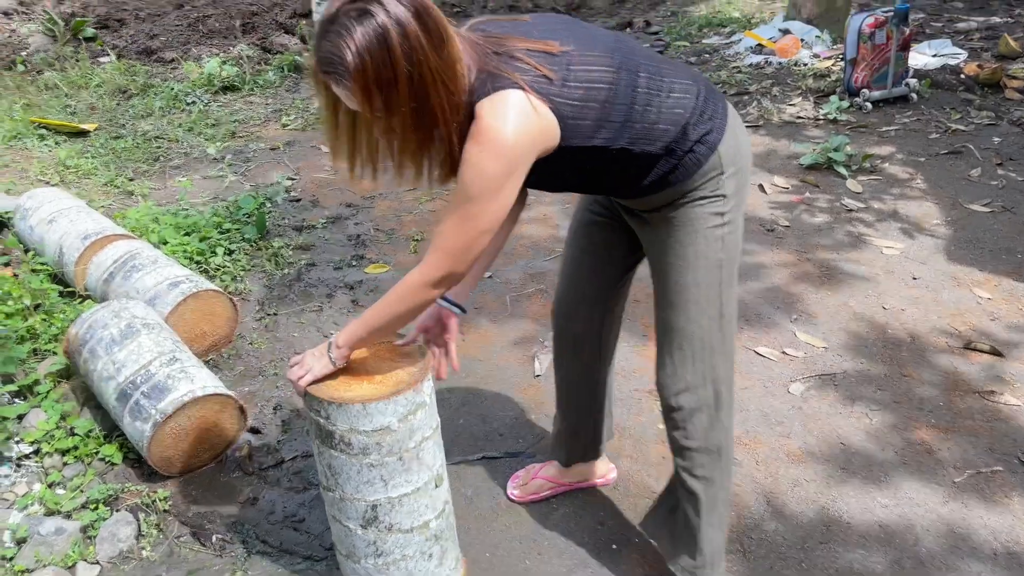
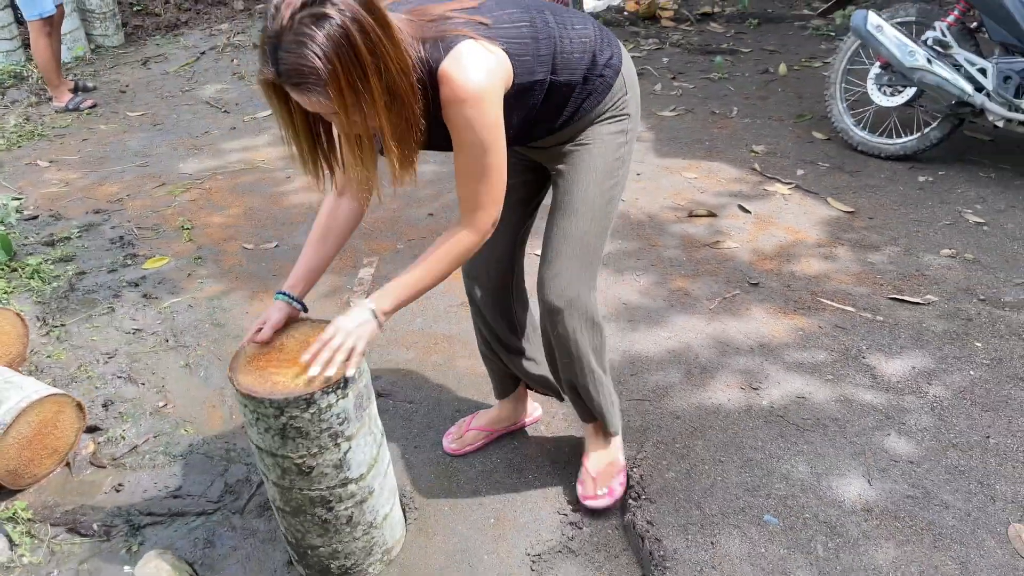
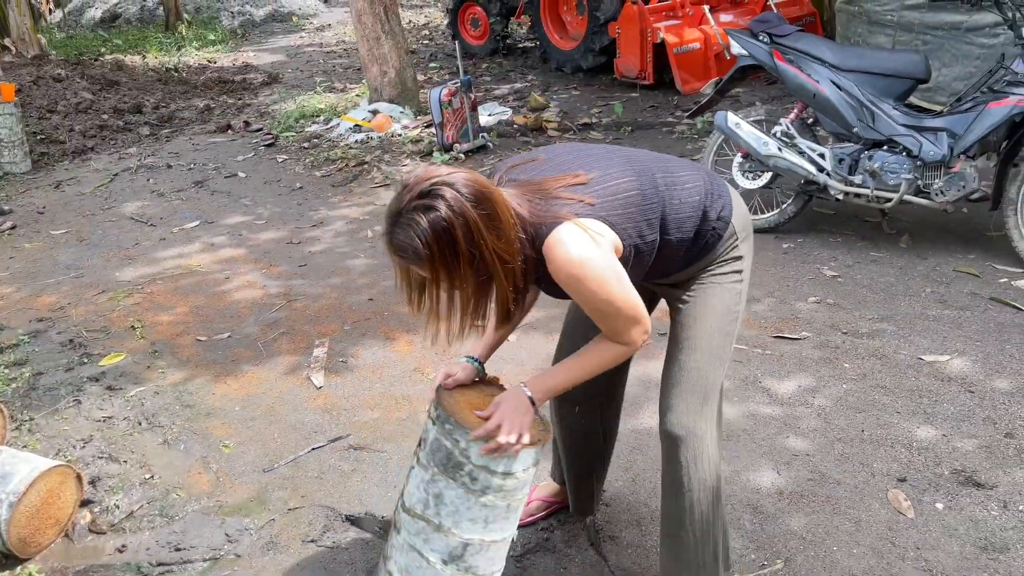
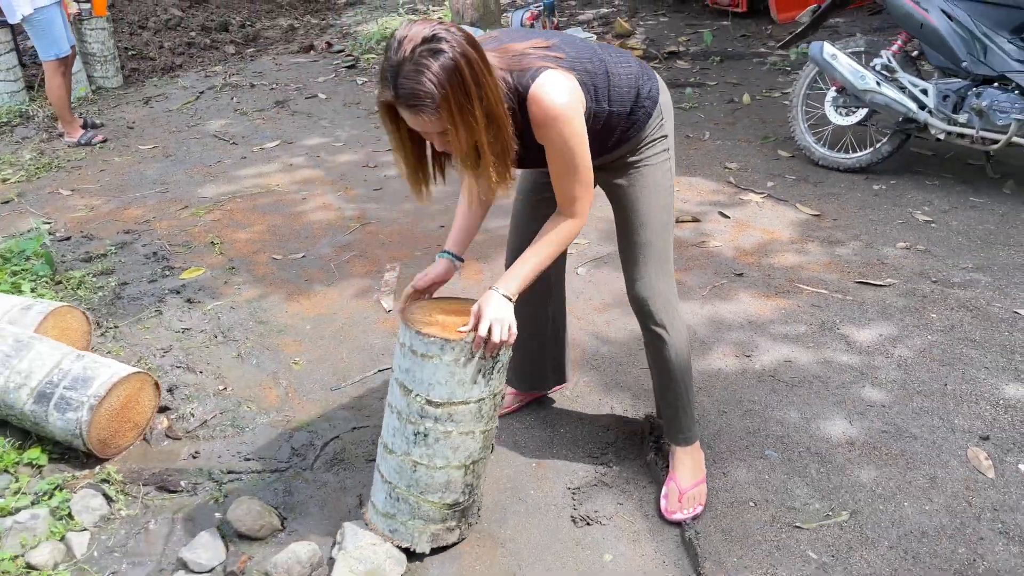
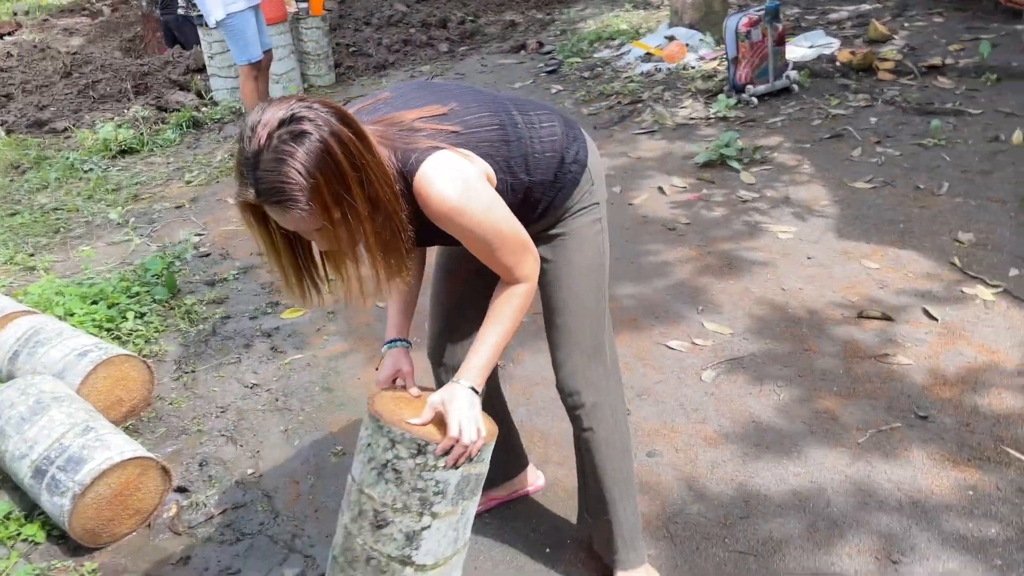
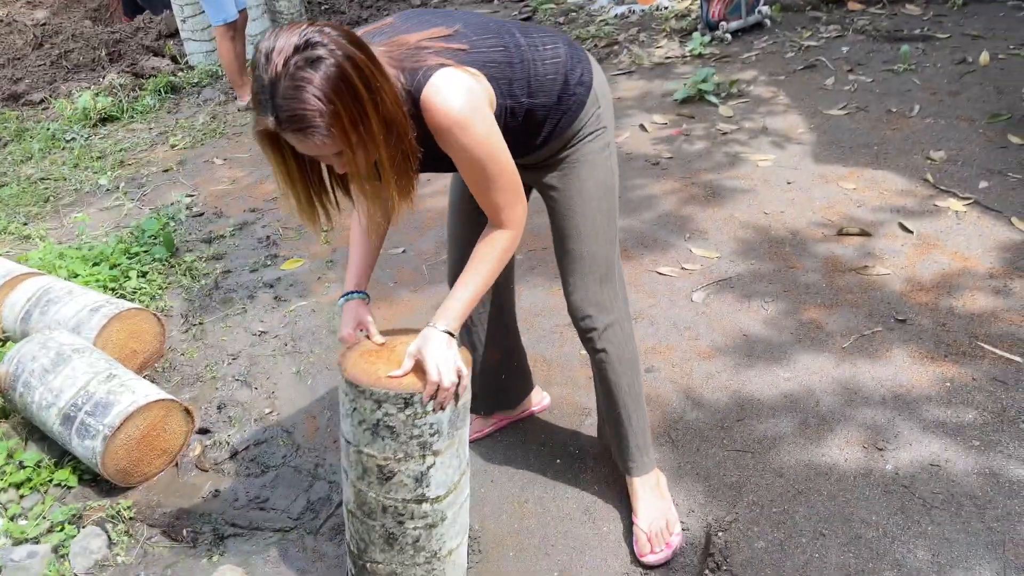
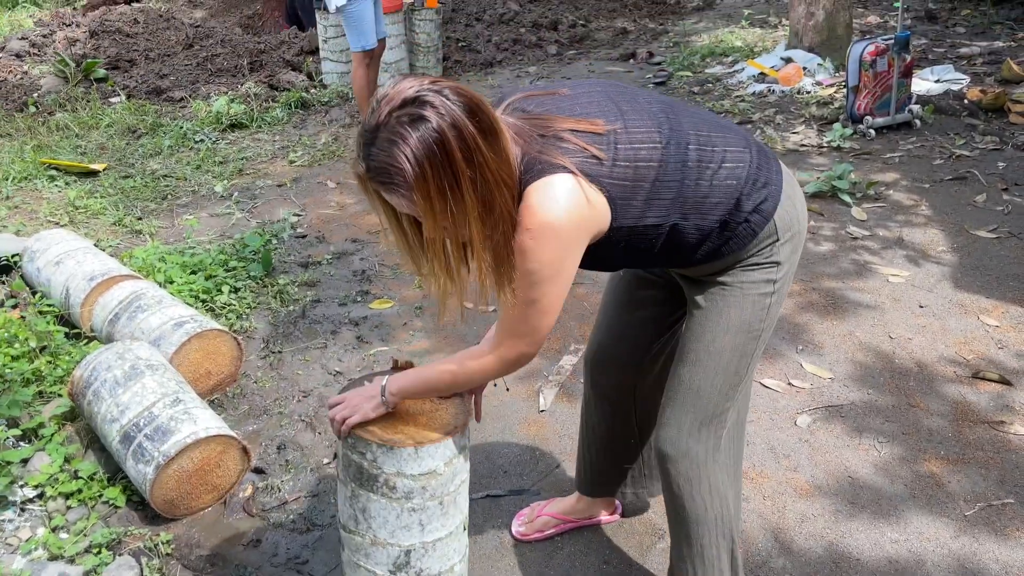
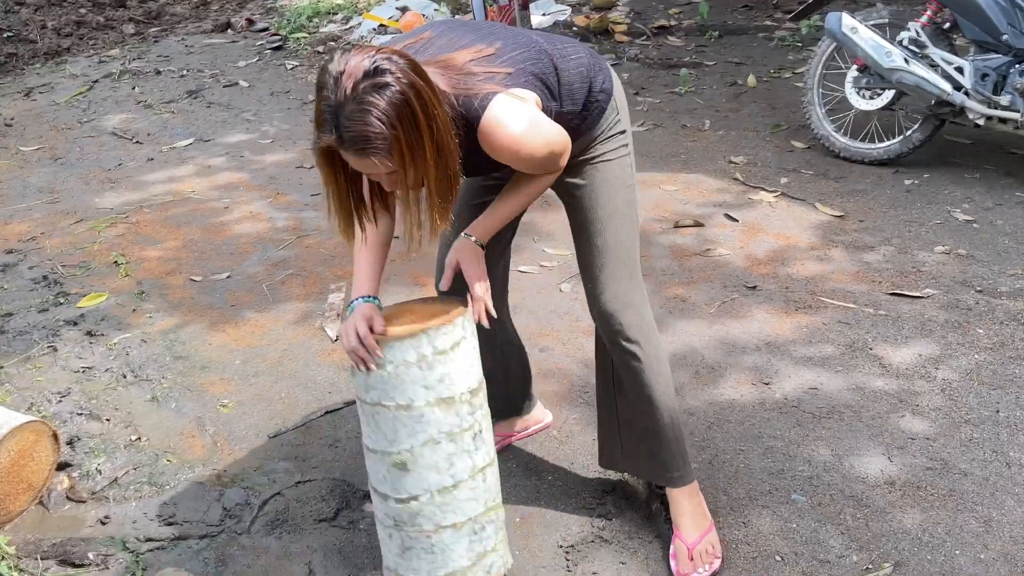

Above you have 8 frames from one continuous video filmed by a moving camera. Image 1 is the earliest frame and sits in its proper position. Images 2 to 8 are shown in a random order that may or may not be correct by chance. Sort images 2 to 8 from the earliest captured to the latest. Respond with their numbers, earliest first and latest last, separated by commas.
7, 5, 6, 2, 4, 8, 3
